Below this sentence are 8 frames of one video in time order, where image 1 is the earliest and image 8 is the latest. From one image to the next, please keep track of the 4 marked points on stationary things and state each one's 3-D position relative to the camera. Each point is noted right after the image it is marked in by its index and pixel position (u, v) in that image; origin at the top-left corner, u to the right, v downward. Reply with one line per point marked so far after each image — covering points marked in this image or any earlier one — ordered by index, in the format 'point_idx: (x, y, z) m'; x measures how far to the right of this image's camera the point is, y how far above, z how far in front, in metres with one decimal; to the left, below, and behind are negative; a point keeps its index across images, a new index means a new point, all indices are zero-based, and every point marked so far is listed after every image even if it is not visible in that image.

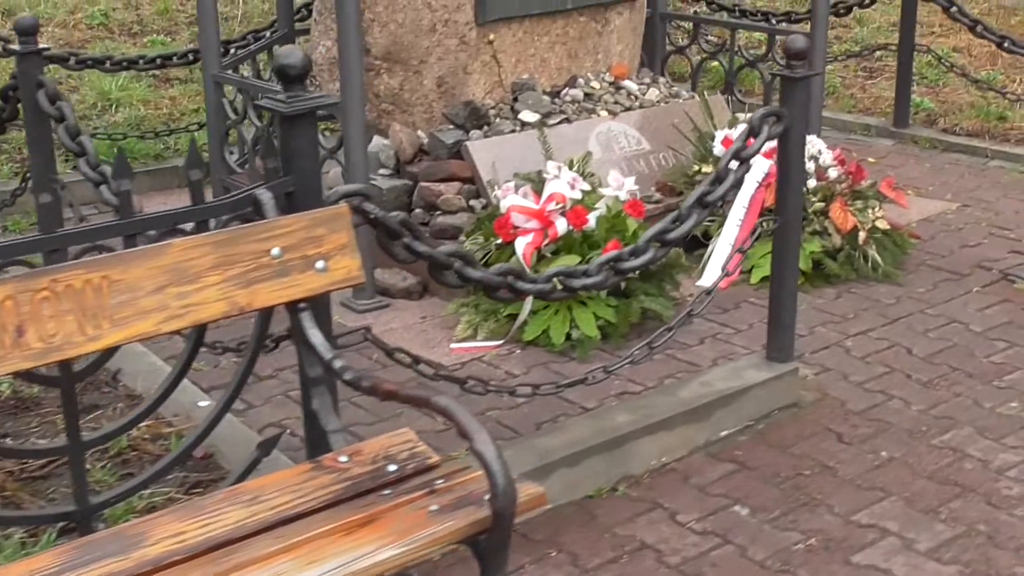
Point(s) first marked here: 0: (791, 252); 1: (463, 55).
0: (+0.8, +0.1, +4.0) m
1: (-0.2, +0.8, +5.3) m
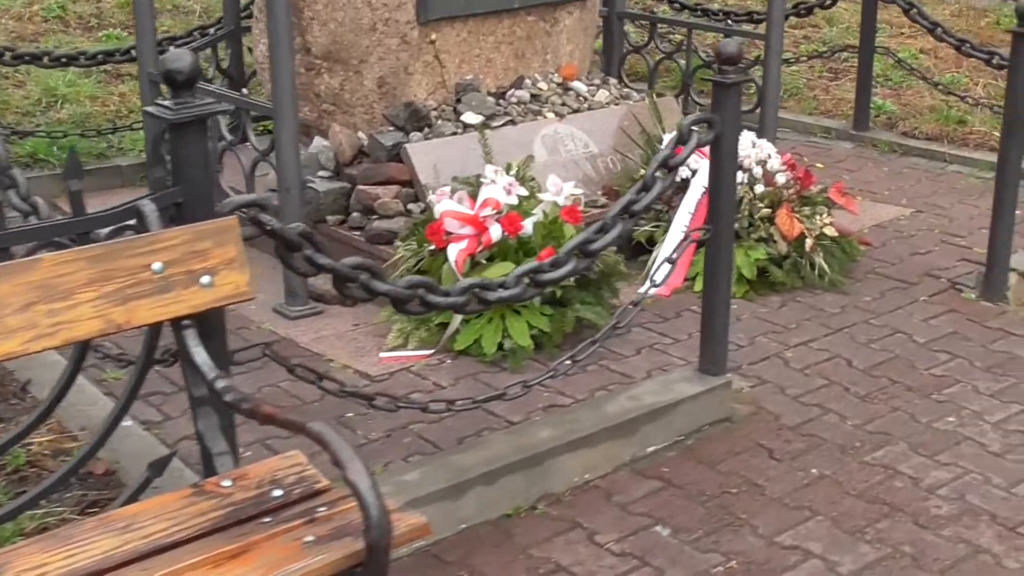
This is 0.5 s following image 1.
0: (+0.6, +0.1, +3.9) m
1: (-0.4, +0.8, +5.2) m
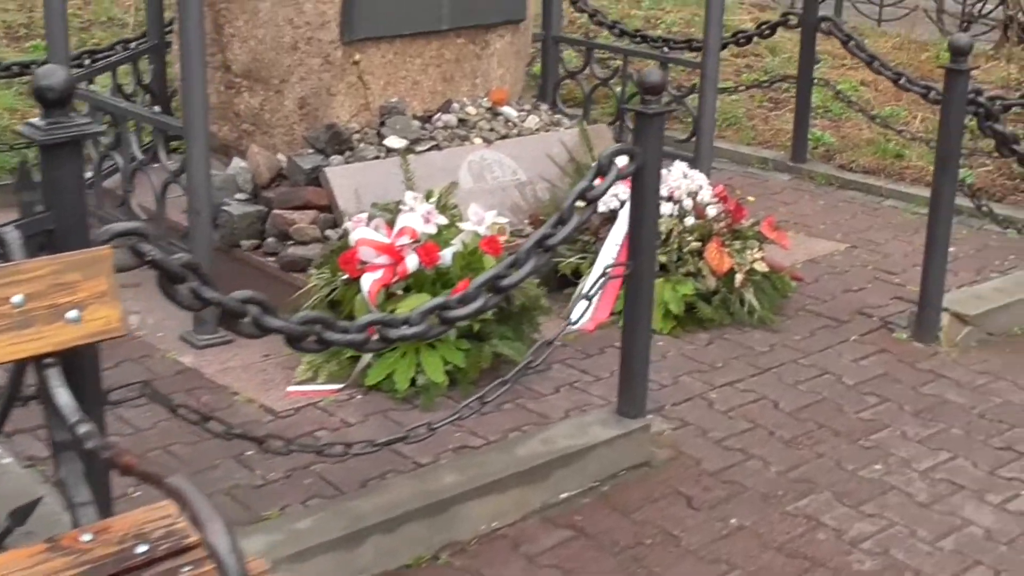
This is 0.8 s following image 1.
0: (+0.3, 0.0, +3.7) m
1: (-0.6, +0.7, +5.0) m
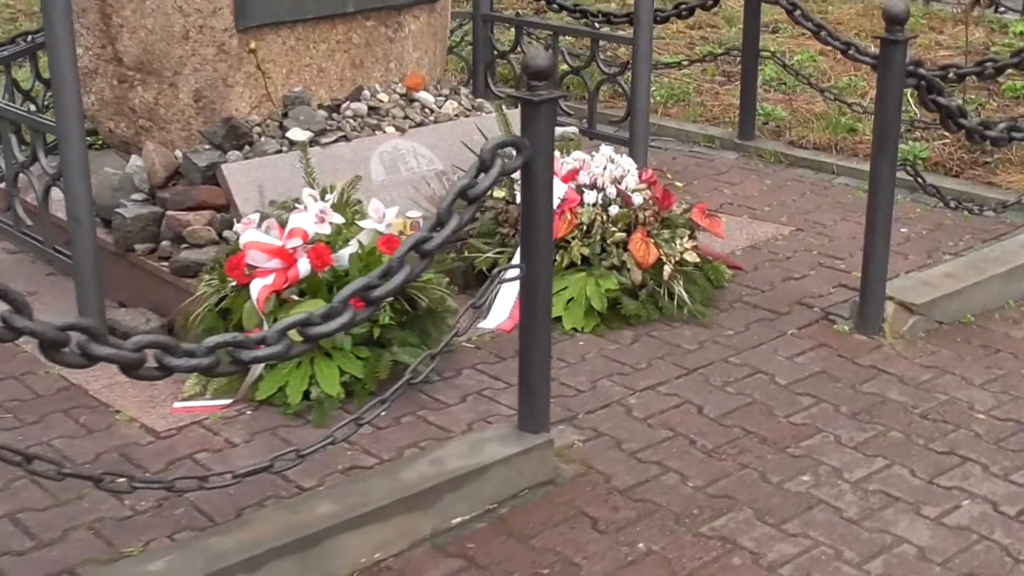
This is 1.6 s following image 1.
0: (+0.1, 0.0, +3.4) m
1: (-0.9, +0.7, +4.7) m
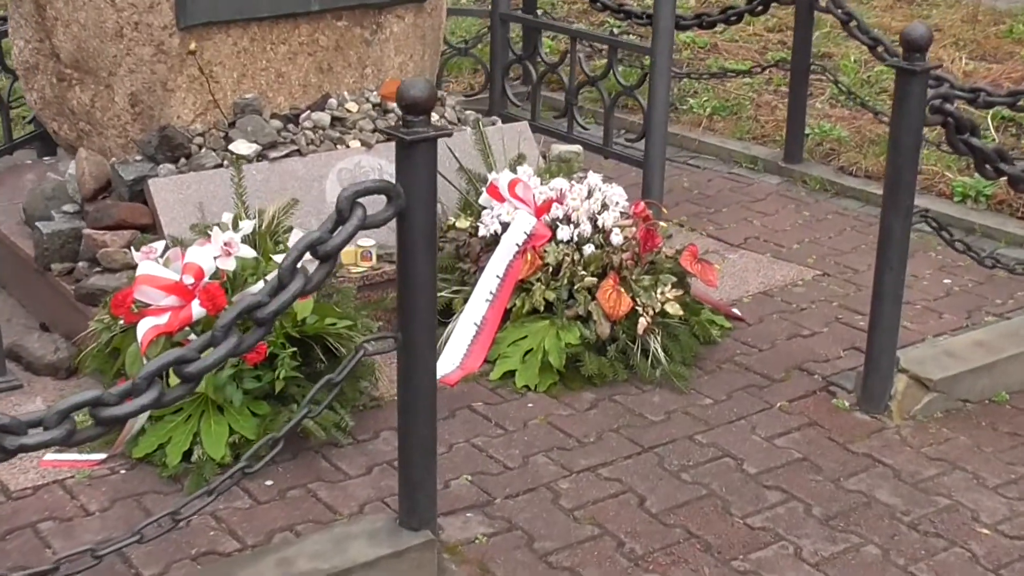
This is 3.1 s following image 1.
0: (-0.2, -0.2, +2.8) m
1: (-1.0, +0.6, +4.2) m
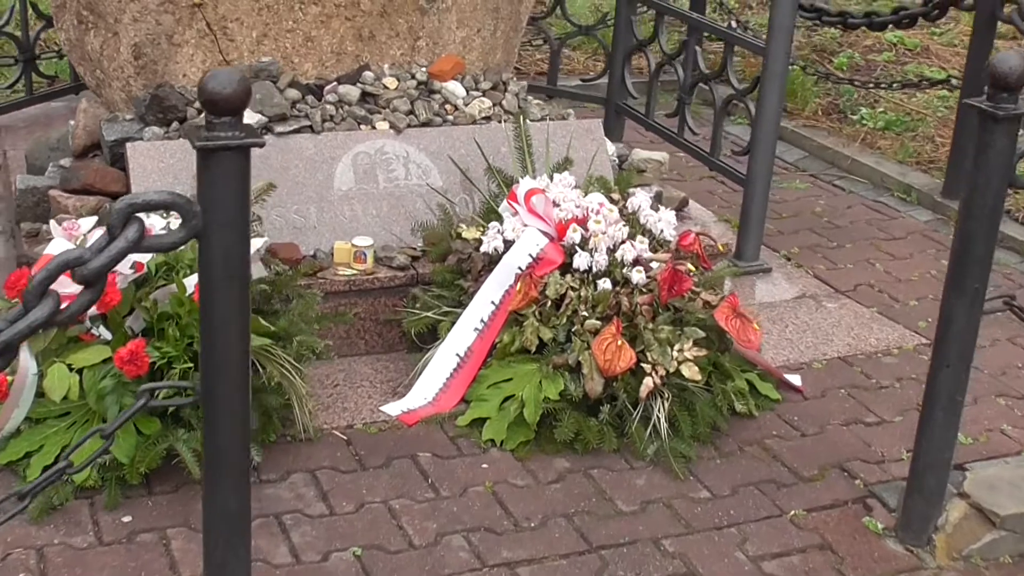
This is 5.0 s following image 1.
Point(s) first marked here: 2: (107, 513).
0: (-0.4, -0.2, +2.2) m
1: (-0.9, +0.7, +3.7) m
2: (-0.8, -0.4, +2.8) m
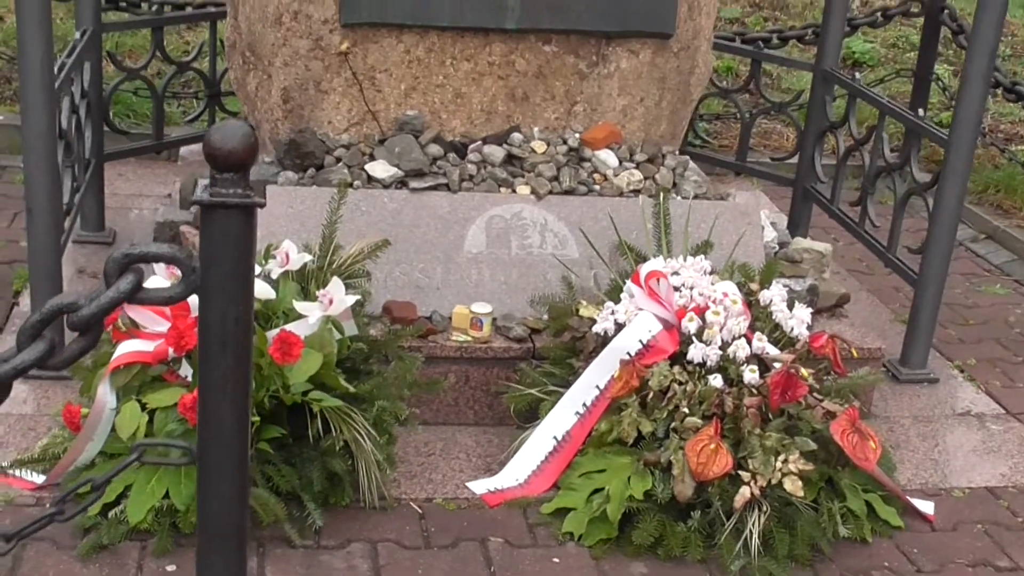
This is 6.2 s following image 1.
0: (-0.4, -0.3, +2.2) m
1: (-0.5, +0.6, +3.7) m
2: (-0.7, -0.5, +2.8) m
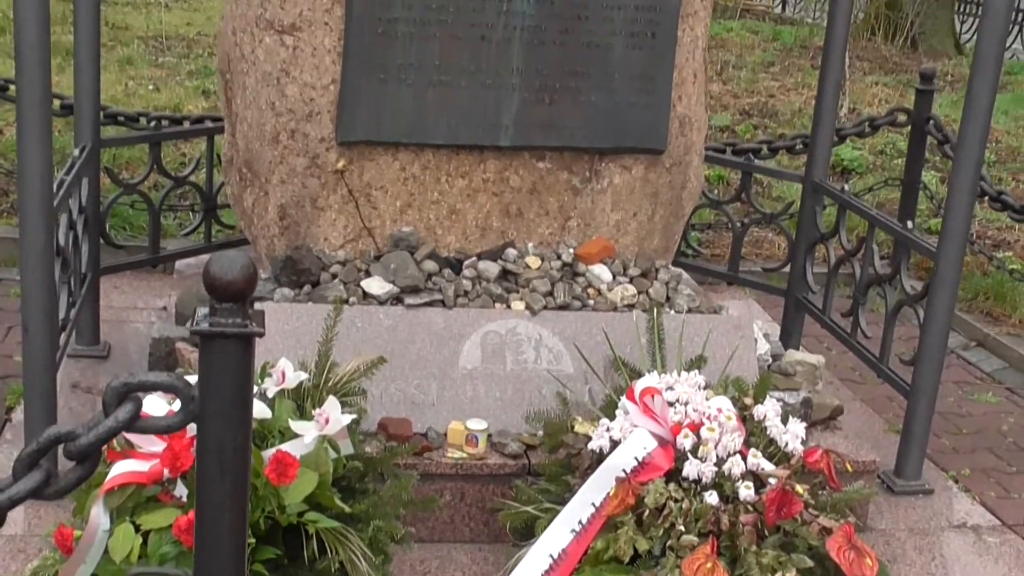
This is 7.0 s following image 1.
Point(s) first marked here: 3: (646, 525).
0: (-0.4, -0.5, +2.1) m
1: (-0.5, +0.3, +3.8) m
2: (-0.7, -0.8, +2.8) m
3: (+0.3, -0.5, +3.1) m
